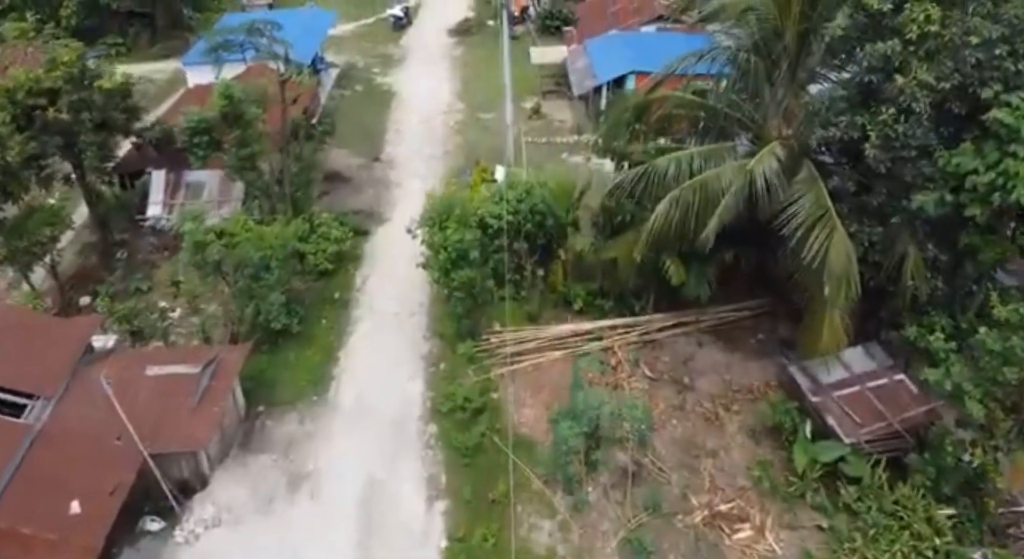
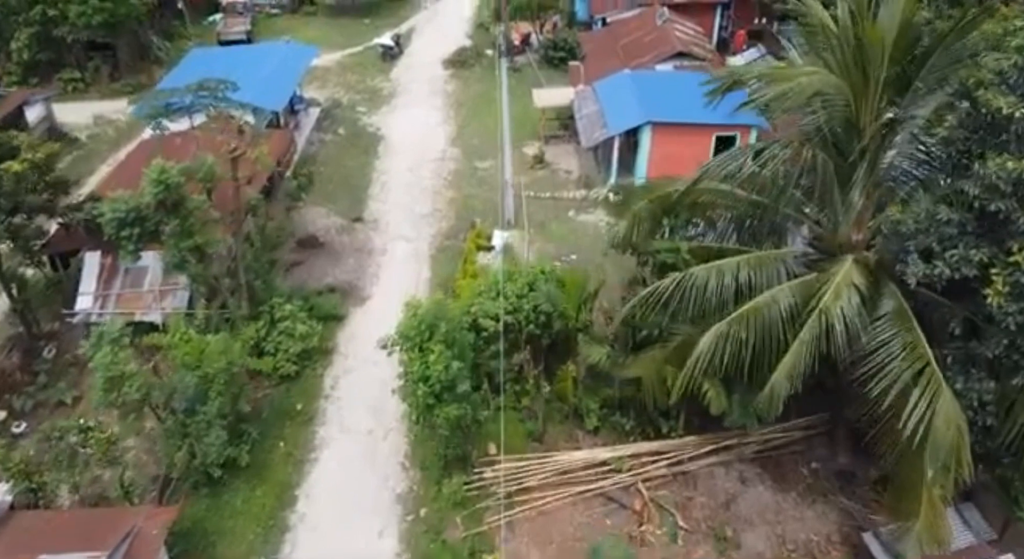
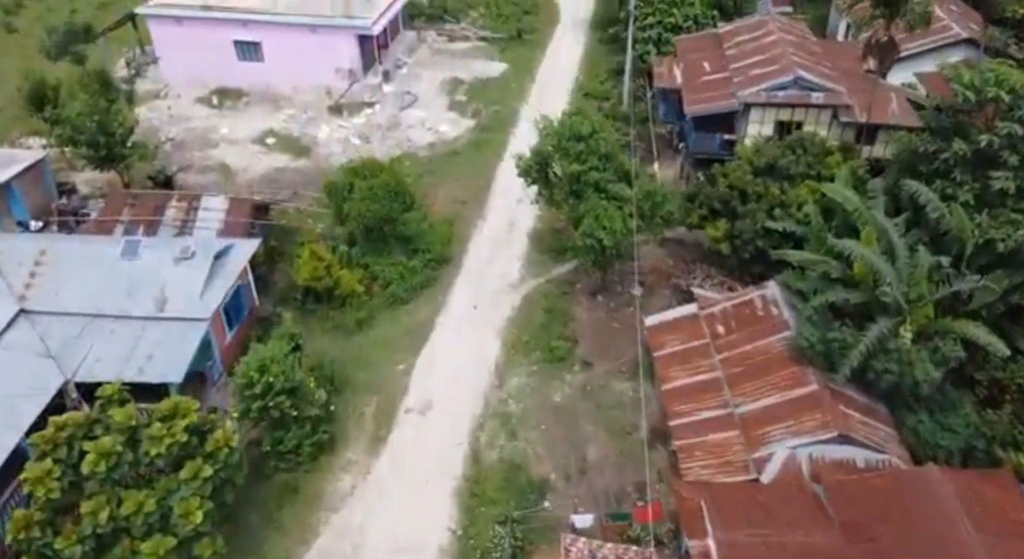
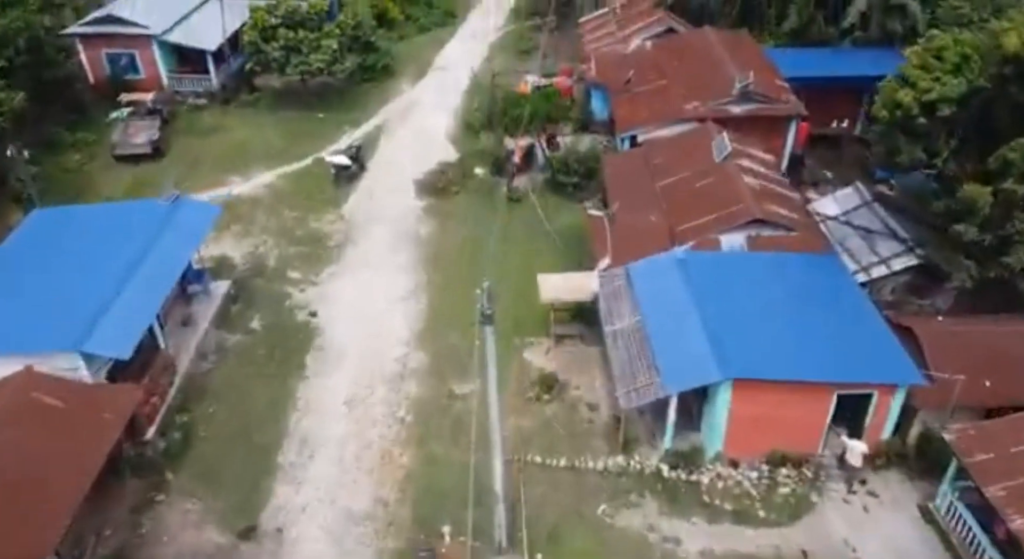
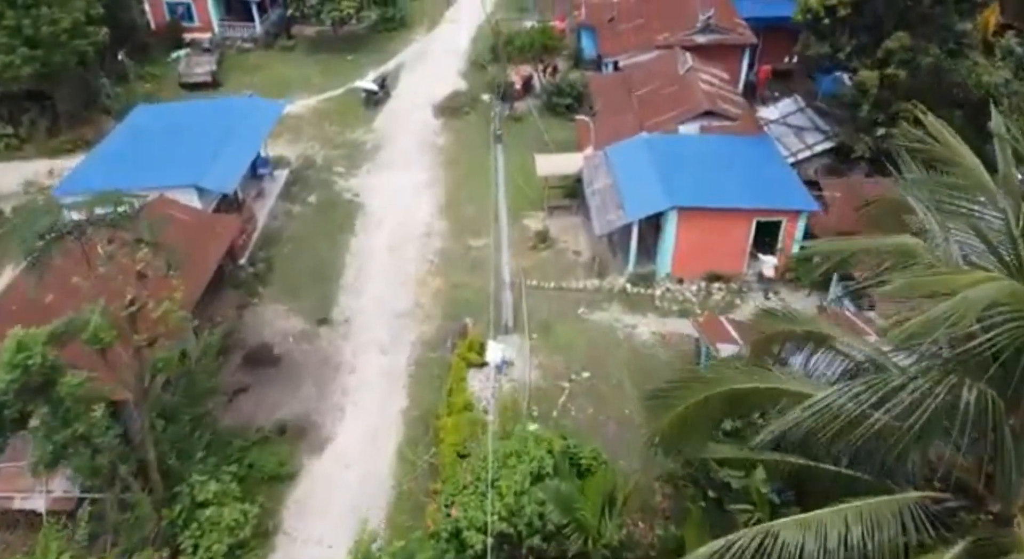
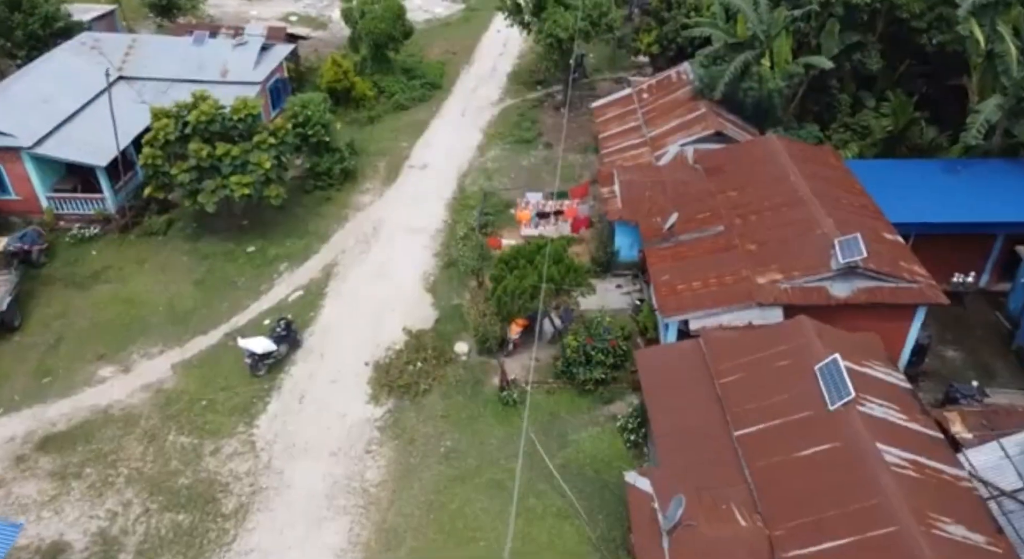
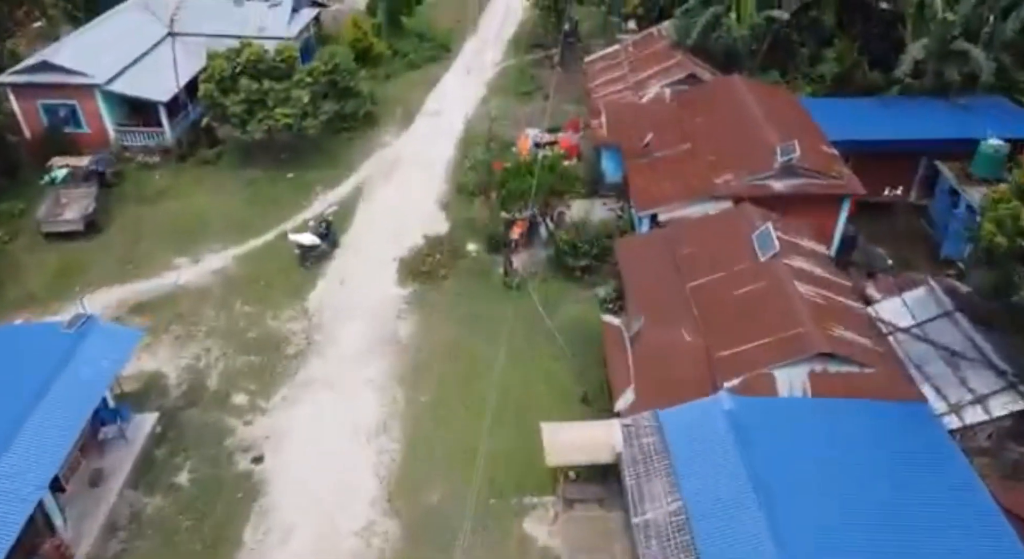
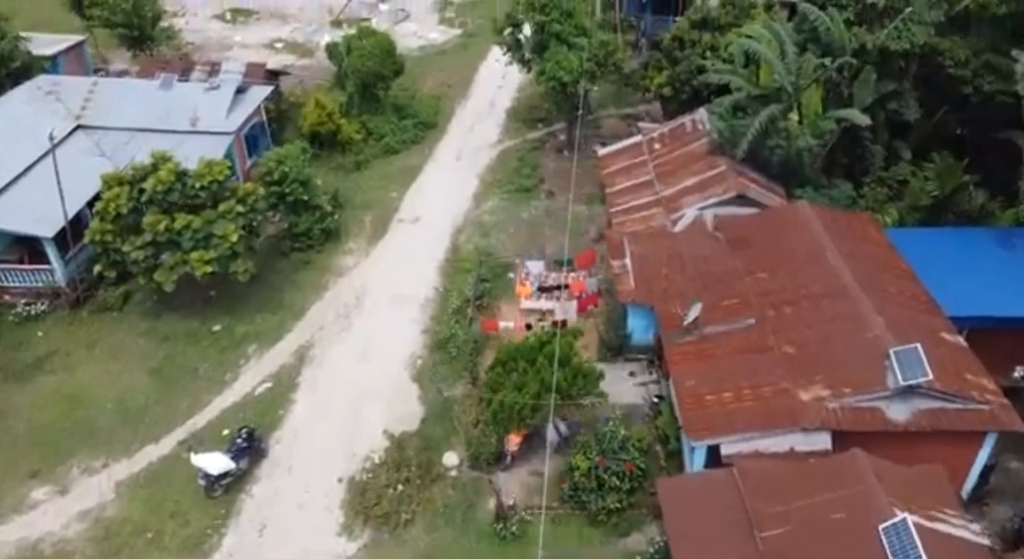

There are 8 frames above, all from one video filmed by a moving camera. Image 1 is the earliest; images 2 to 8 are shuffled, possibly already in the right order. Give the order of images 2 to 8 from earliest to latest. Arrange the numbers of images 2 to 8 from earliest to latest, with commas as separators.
2, 5, 4, 7, 6, 8, 3
